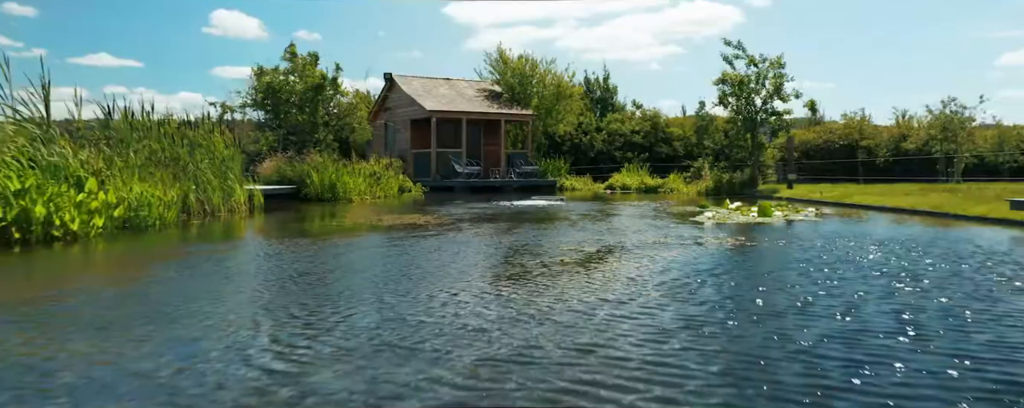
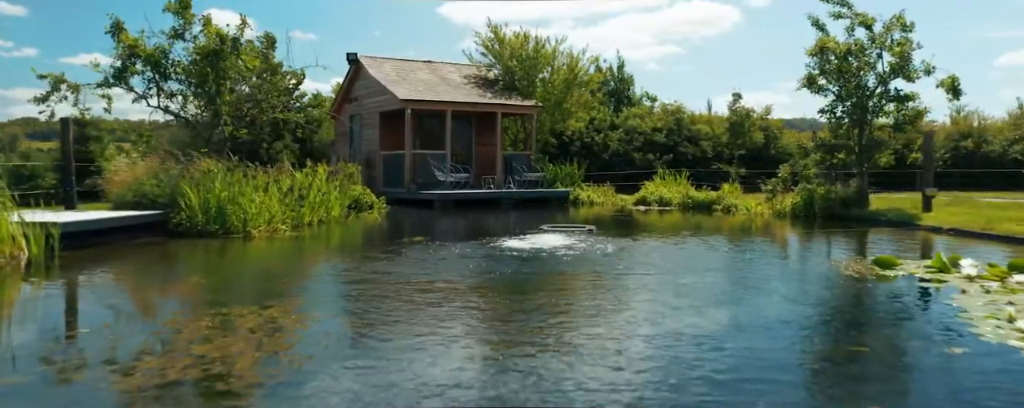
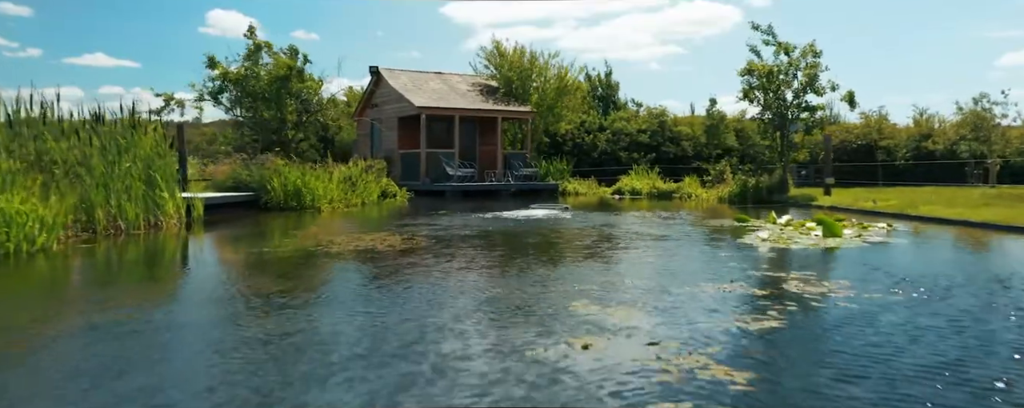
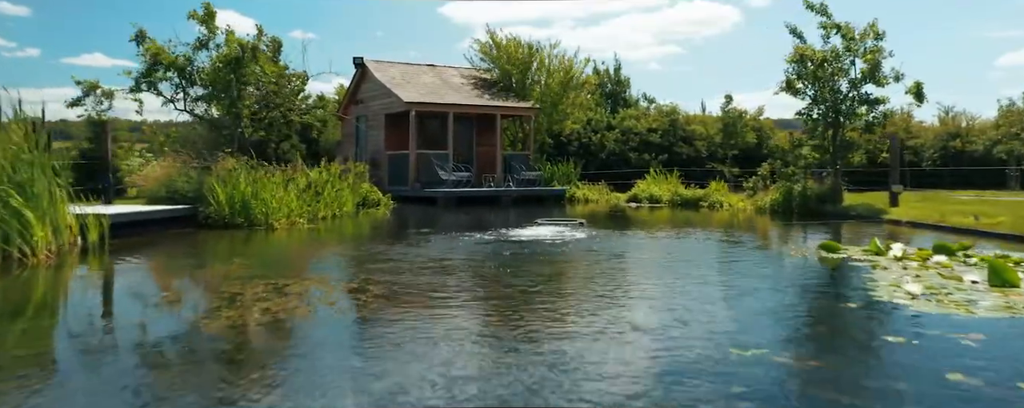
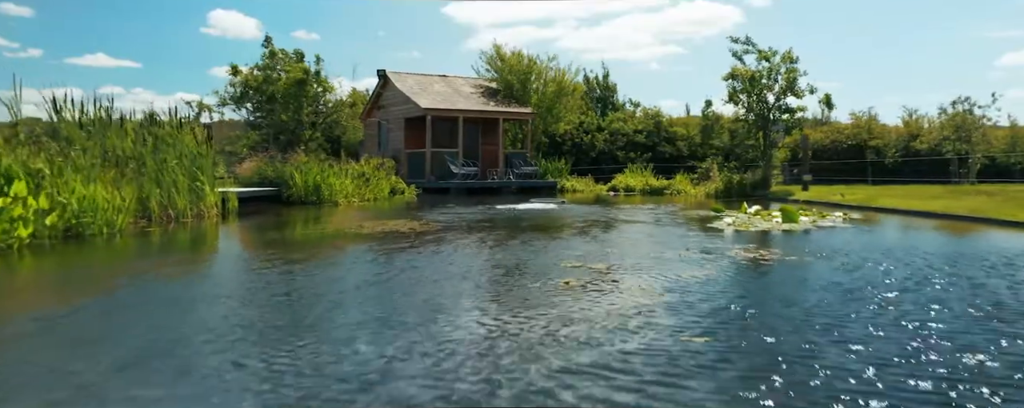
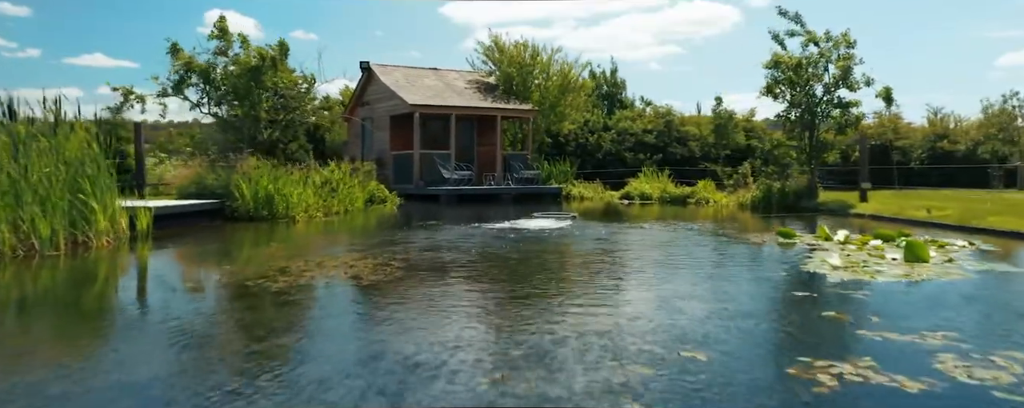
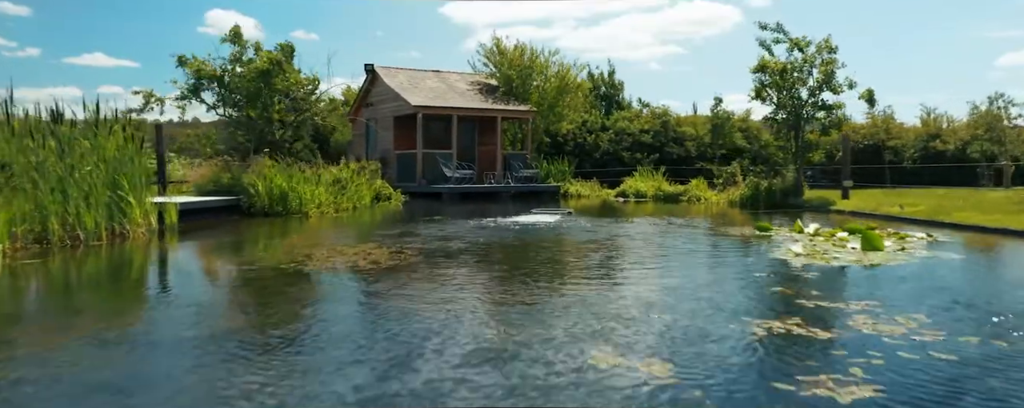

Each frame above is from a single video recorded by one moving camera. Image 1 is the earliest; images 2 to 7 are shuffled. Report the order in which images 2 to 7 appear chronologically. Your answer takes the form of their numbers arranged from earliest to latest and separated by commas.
5, 3, 7, 6, 4, 2
